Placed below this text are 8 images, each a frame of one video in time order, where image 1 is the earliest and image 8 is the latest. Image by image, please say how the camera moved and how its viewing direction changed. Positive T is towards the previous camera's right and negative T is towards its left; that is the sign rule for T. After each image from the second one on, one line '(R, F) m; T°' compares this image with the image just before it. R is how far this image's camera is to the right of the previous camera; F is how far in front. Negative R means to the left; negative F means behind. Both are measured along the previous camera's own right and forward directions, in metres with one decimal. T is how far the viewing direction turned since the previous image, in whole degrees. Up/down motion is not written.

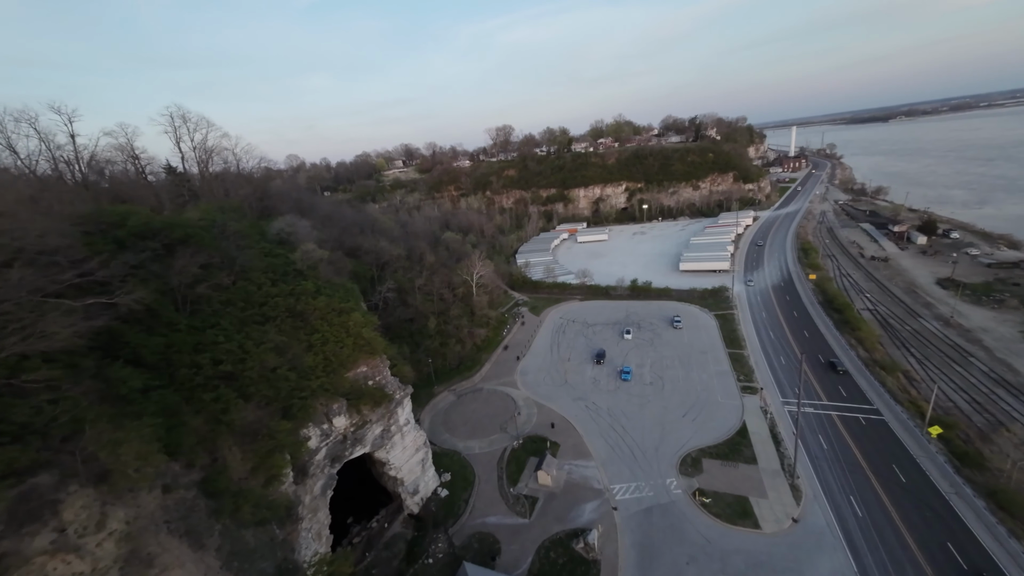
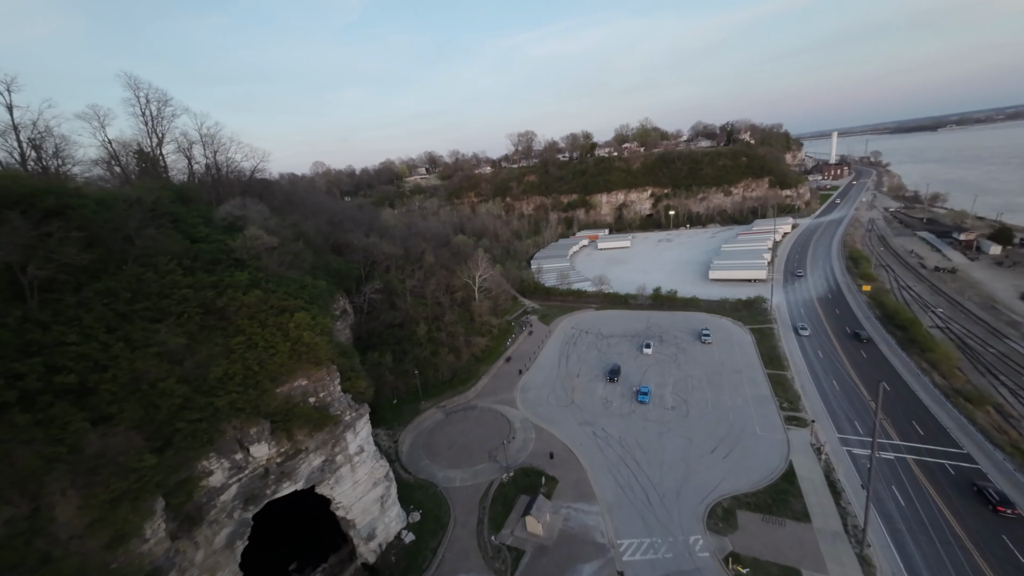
(+2.2, +5.3) m; -3°
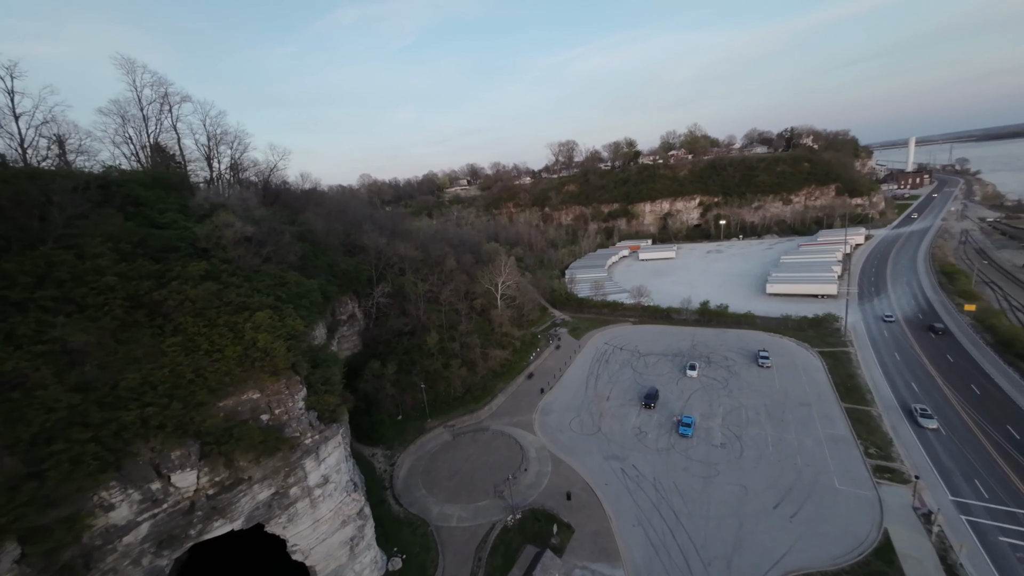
(+1.7, +4.3) m; -6°
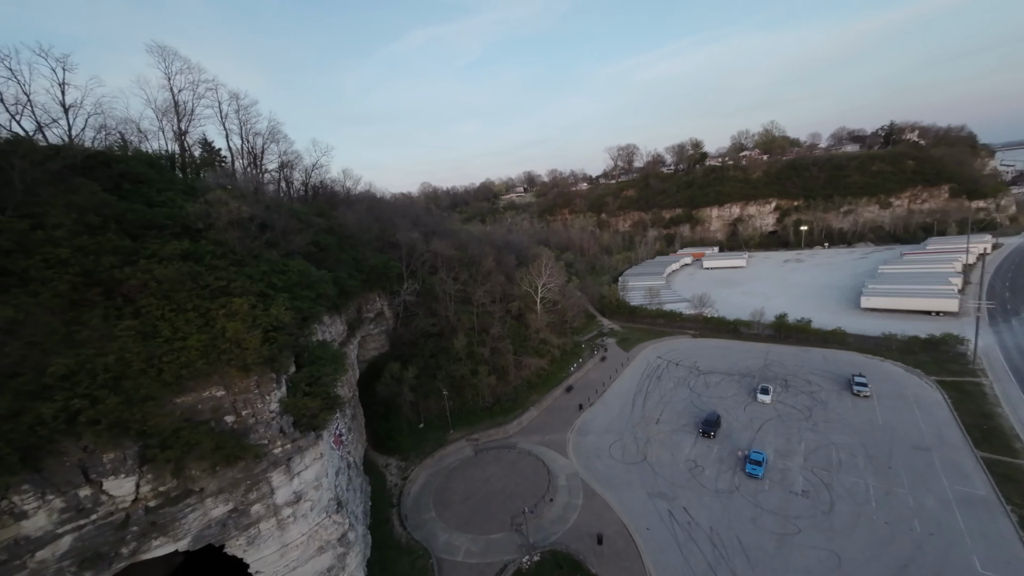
(+1.6, +3.6) m; -8°
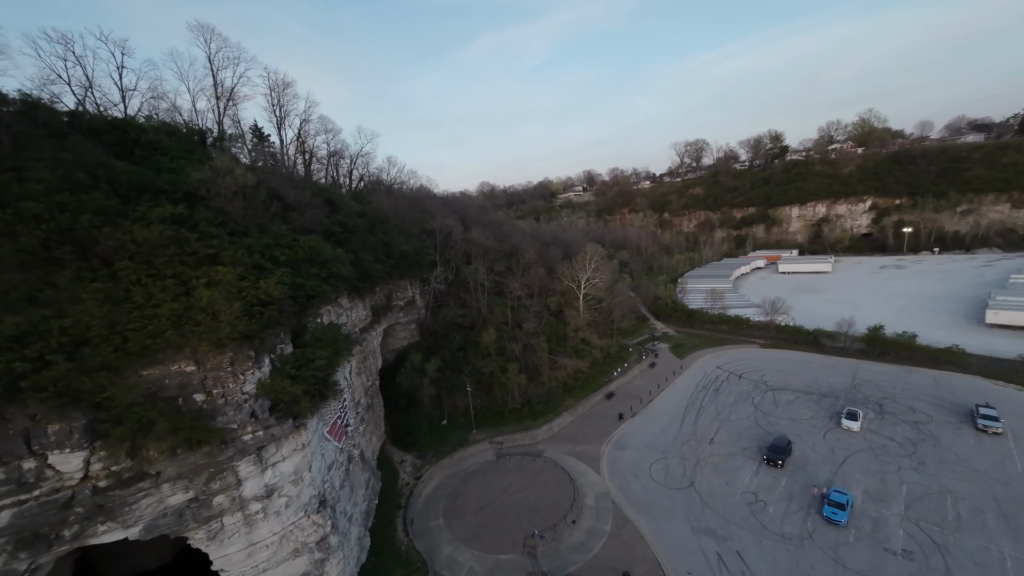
(+1.6, +2.8) m; -8°
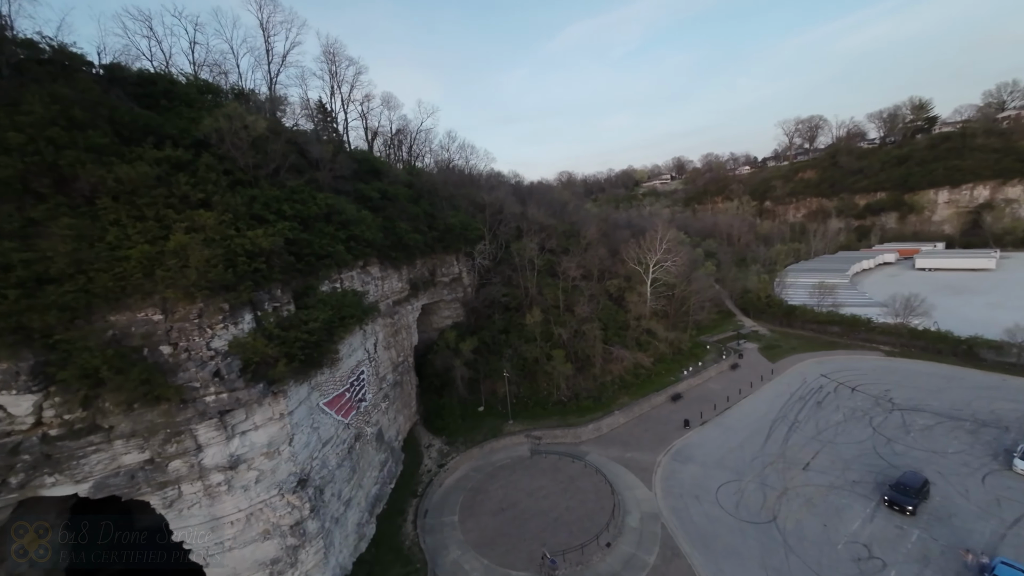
(+2.0, +3.3) m; -11°
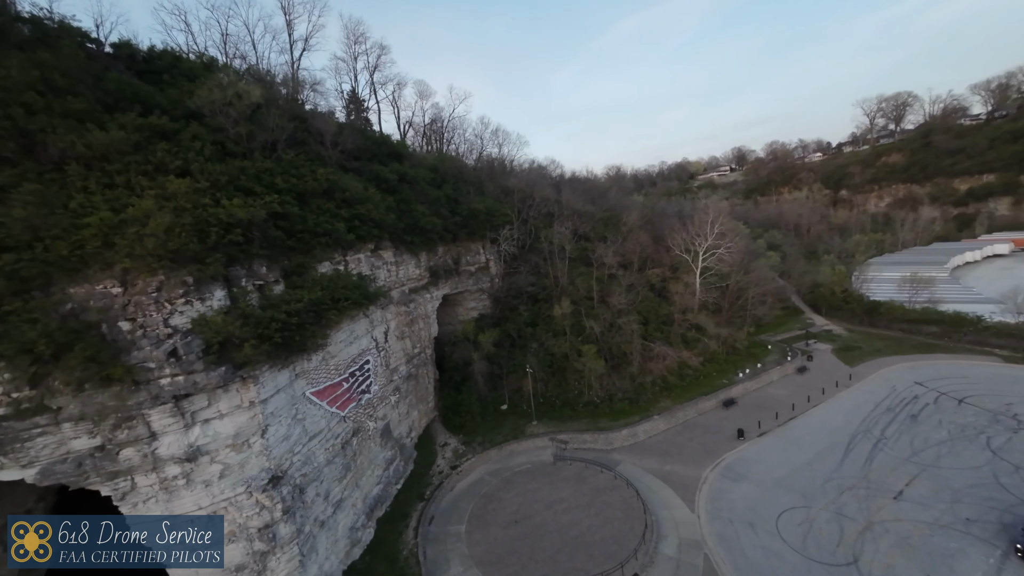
(+1.4, +2.3) m; -7°
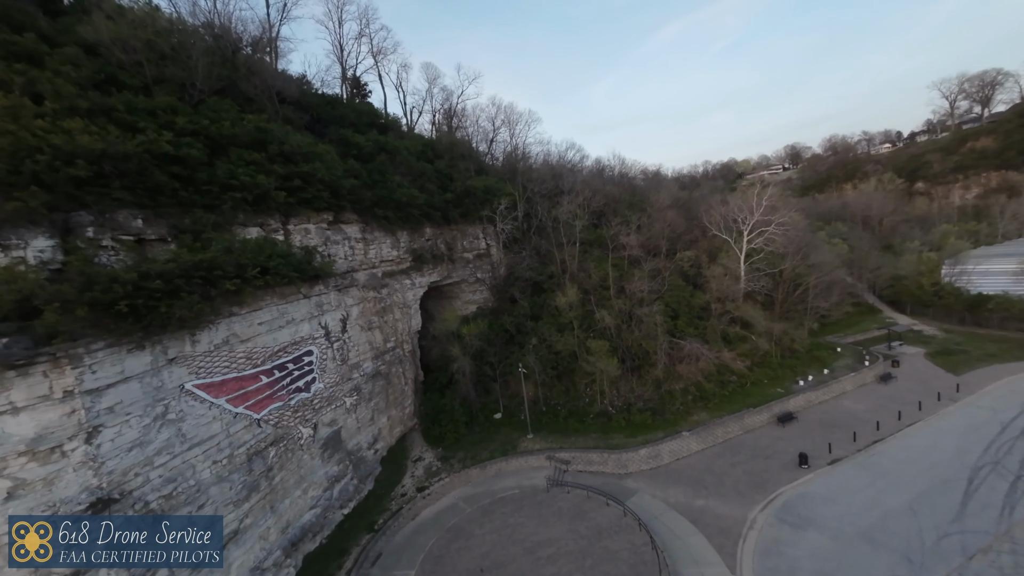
(+2.3, +4.1) m; -6°
